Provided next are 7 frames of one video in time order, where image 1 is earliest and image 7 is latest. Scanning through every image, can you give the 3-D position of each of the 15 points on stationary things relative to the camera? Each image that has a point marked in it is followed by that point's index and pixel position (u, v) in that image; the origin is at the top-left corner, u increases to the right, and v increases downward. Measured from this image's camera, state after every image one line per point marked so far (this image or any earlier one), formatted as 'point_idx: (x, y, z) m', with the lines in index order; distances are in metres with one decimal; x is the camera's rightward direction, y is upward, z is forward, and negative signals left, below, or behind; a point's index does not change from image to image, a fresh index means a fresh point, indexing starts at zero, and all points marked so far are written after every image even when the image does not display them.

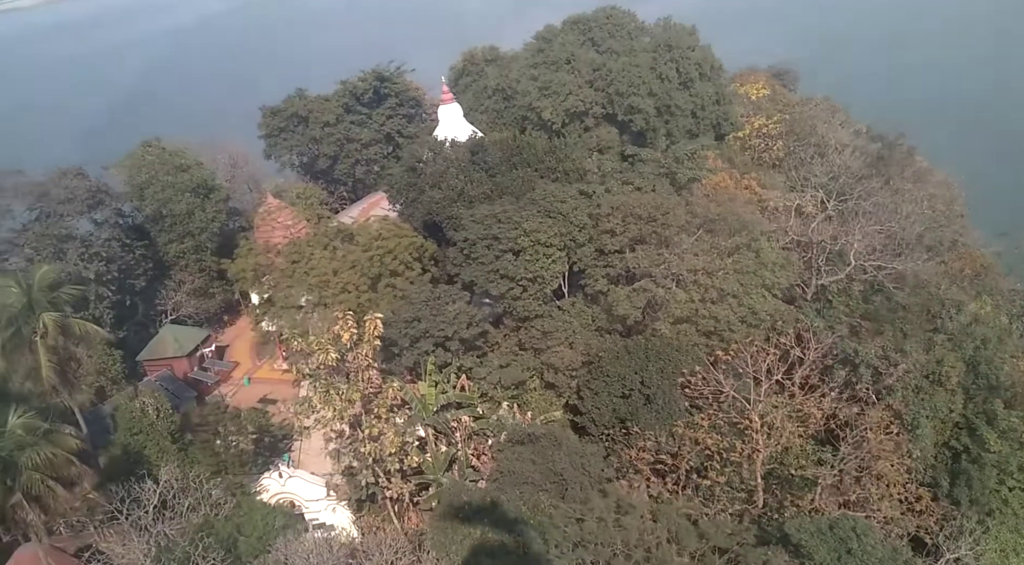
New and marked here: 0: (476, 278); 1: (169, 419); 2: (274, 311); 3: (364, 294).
0: (-0.8, +0.1, +16.7) m
1: (-6.8, -2.7, +15.4) m
2: (-5.5, -0.6, +18.2) m
3: (-3.3, -0.3, +17.5) m
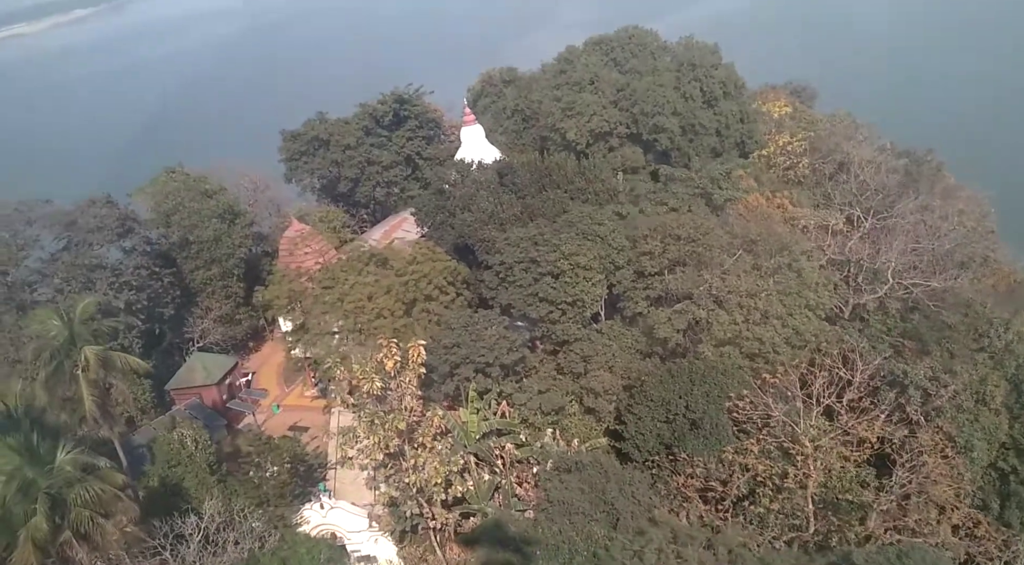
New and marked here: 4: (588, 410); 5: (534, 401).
0: (0.0, -0.4, +16.5) m
1: (-5.9, -3.3, +15.2) m
2: (-4.7, -1.3, +17.9) m
3: (-2.5, -0.8, +17.2) m
4: (+1.6, -2.7, +16.3) m
5: (+0.4, -2.4, +15.7) m
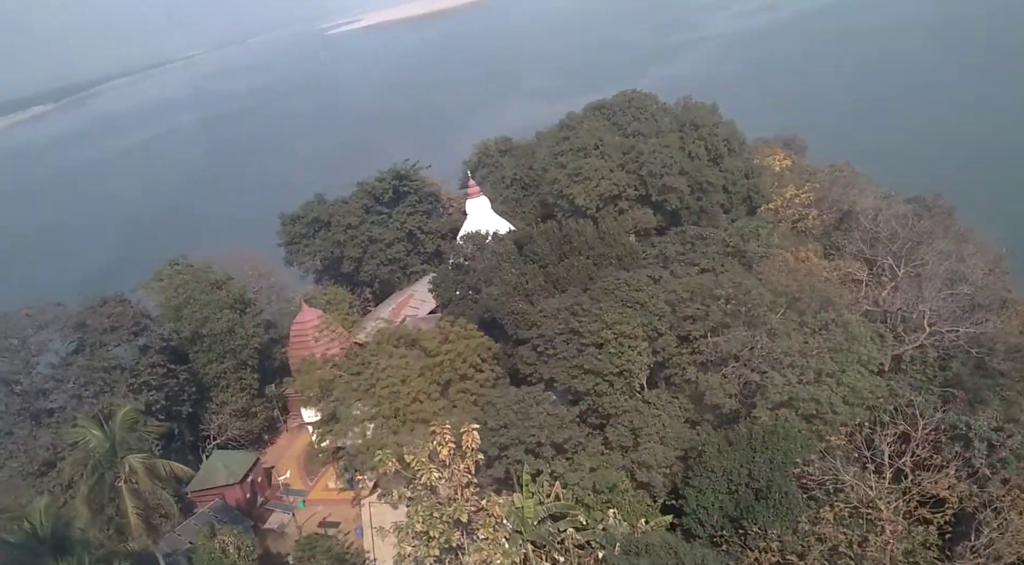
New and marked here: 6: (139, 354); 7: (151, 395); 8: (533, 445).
0: (+0.9, -1.9, +15.9) m
1: (-4.8, -5.0, +14.2) m
2: (-3.8, -3.2, +17.2) m
3: (-1.6, -2.6, +16.6) m
4: (+2.6, -4.1, +15.6) m
5: (+1.4, -3.8, +14.9) m
6: (-9.3, -1.8, +19.4) m
7: (-8.8, -2.8, +19.1) m
8: (+0.4, -3.1, +14.9) m
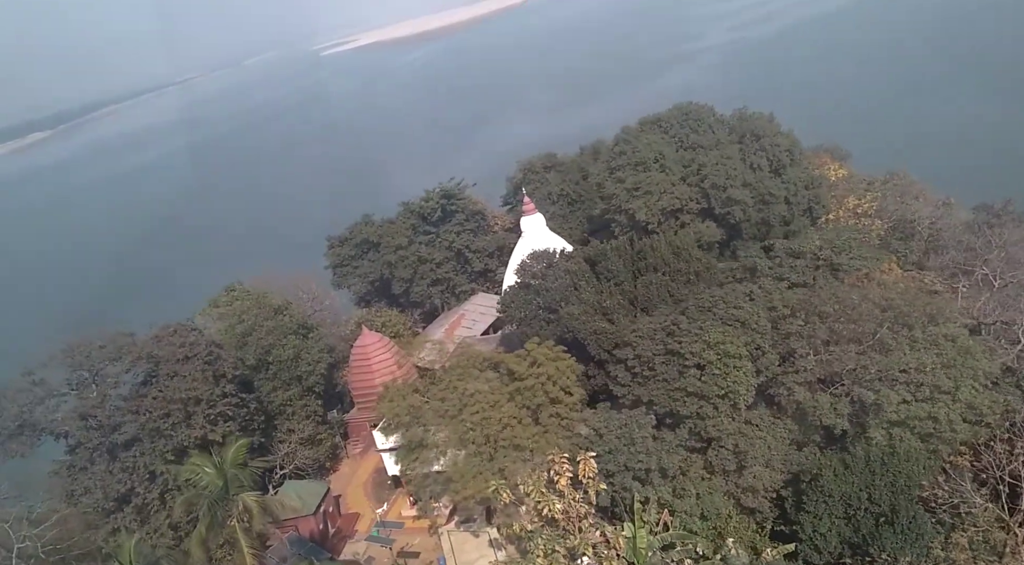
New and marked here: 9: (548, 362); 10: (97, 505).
0: (+2.8, -2.3, +15.3) m
1: (-2.9, -5.5, +13.6) m
2: (-1.8, -3.7, +16.6) m
3: (+0.4, -3.0, +16.0) m
4: (+4.6, -4.4, +15.0) m
5: (+3.4, -4.1, +14.3) m
6: (-7.3, -2.5, +19.0) m
7: (-6.9, -3.4, +18.7) m
8: (+2.3, -3.5, +14.3) m
9: (+0.8, -1.7, +16.9) m
10: (-9.1, -4.9, +17.1) m
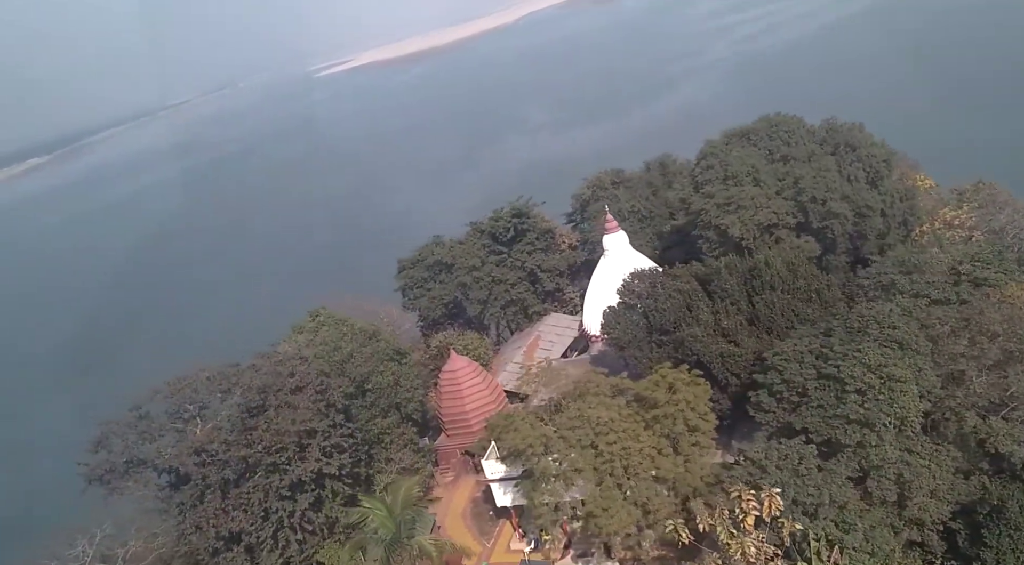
0: (+5.5, -2.6, +14.4) m
1: (-0.1, -5.9, +12.8) m
2: (+0.9, -4.2, +15.8) m
3: (+3.1, -3.4, +15.1) m
4: (+7.3, -4.7, +14.0) m
5: (+6.1, -4.5, +13.3) m
6: (-4.5, -3.1, +18.3) m
7: (-4.0, -4.0, +17.9) m
8: (+5.0, -3.8, +13.3) m
9: (+3.5, -2.2, +16.1) m
10: (-6.3, -5.5, +16.4) m
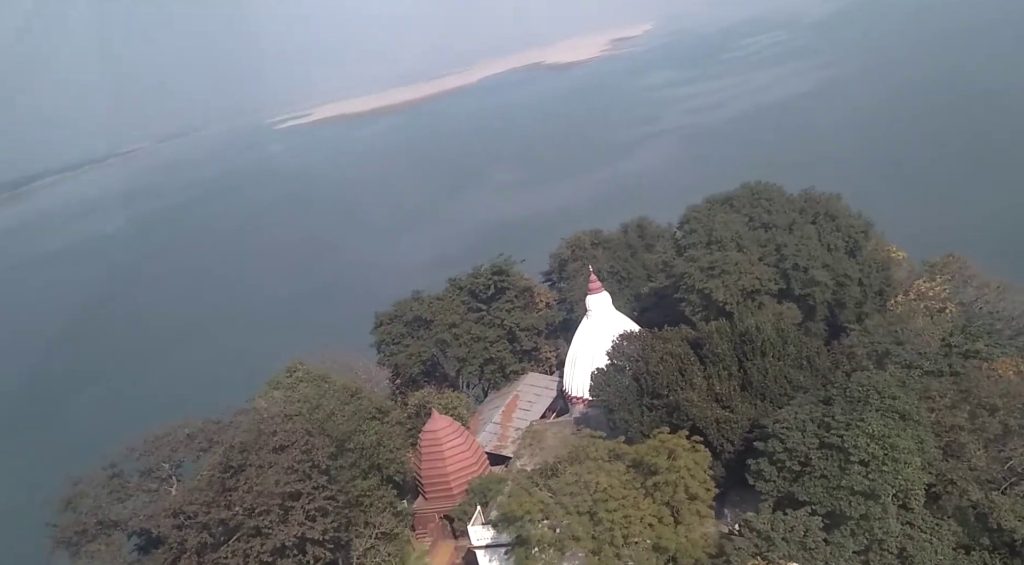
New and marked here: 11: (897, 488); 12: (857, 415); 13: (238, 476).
0: (+5.6, -3.9, +14.2) m
1: (-0.1, -6.9, +12.1) m
2: (+0.8, -5.4, +15.3) m
3: (+3.1, -4.7, +14.8) m
4: (+7.3, -6.0, +13.7) m
5: (+6.1, -5.7, +13.1) m
6: (-4.7, -4.4, +17.6) m
7: (-4.2, -5.2, +17.2) m
8: (+5.1, -5.0, +13.1) m
9: (+3.4, -3.5, +15.8) m
10: (-6.5, -6.5, +15.4) m
11: (+6.8, -3.7, +14.0) m
12: (+6.4, -2.5, +14.8) m
13: (-5.9, -4.2, +16.9) m
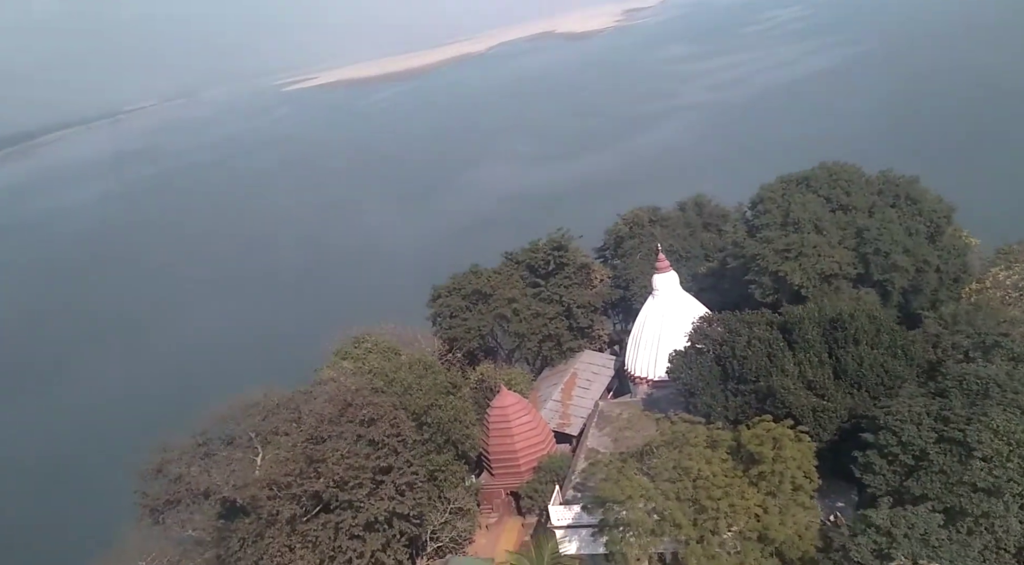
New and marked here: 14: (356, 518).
0: (+7.4, -3.7, +13.7) m
1: (+1.7, -6.6, +11.8) m
2: (+2.7, -5.0, +14.9) m
3: (+5.0, -4.4, +14.4) m
4: (+9.1, -5.9, +13.3) m
5: (+7.9, -5.5, +12.6) m
6: (-2.7, -3.7, +17.3) m
7: (-2.3, -4.6, +16.9) m
8: (+6.9, -4.8, +12.6) m
9: (+5.4, -3.2, +15.4) m
10: (-4.6, -5.9, +15.2) m
11: (+8.7, -3.5, +13.5) m
12: (+8.4, -2.3, +14.3) m
13: (-4.0, -3.6, +16.7) m
14: (-3.2, -4.8, +15.8) m
